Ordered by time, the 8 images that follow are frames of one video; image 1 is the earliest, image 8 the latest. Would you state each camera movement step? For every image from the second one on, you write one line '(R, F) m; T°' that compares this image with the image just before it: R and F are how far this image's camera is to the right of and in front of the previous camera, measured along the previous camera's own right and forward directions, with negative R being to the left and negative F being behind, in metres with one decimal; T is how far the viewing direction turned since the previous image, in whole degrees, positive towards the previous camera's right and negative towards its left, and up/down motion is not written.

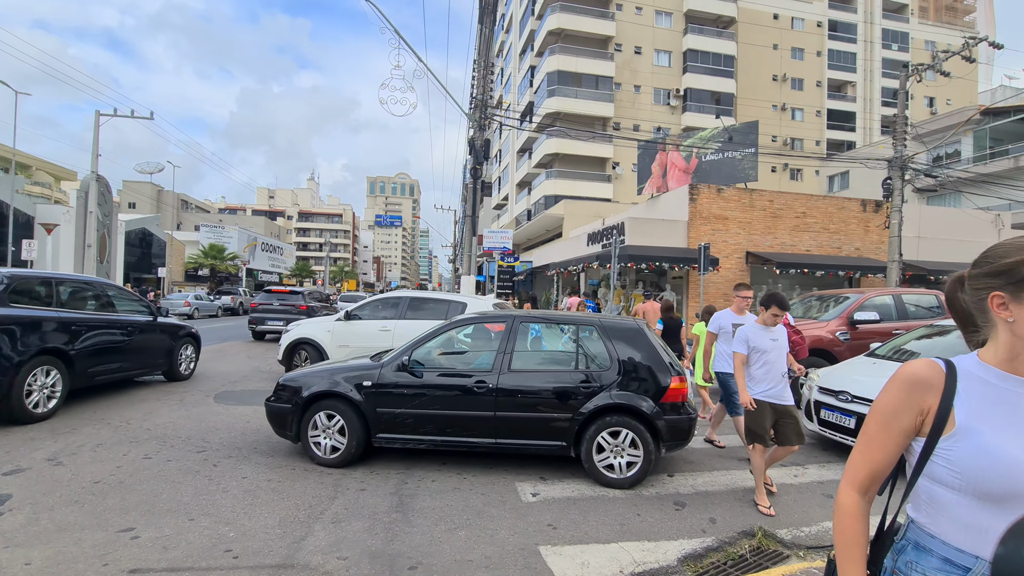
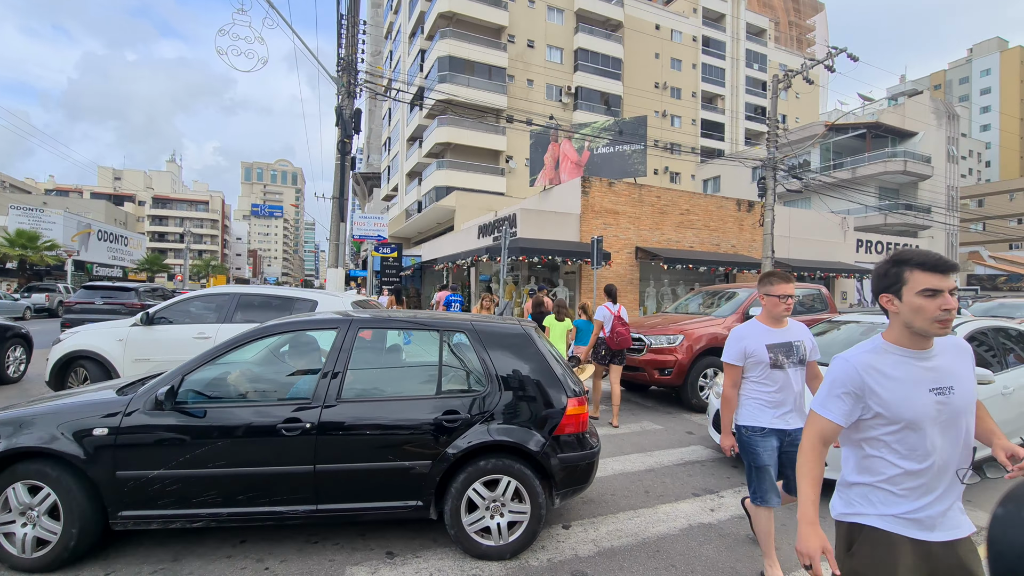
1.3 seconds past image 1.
(+0.4, +1.4) m; +12°
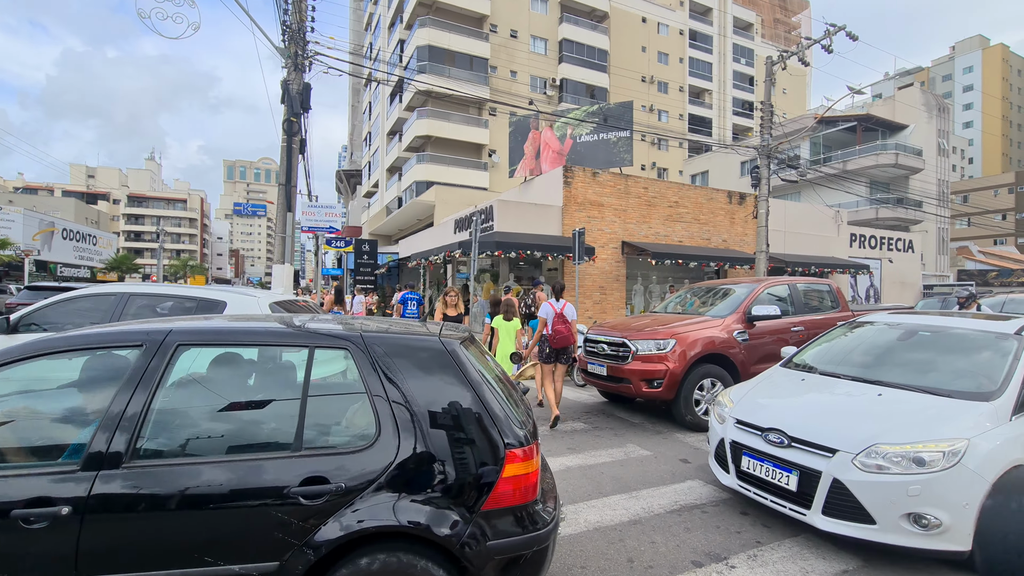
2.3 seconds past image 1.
(+0.4, +1.2) m; +1°
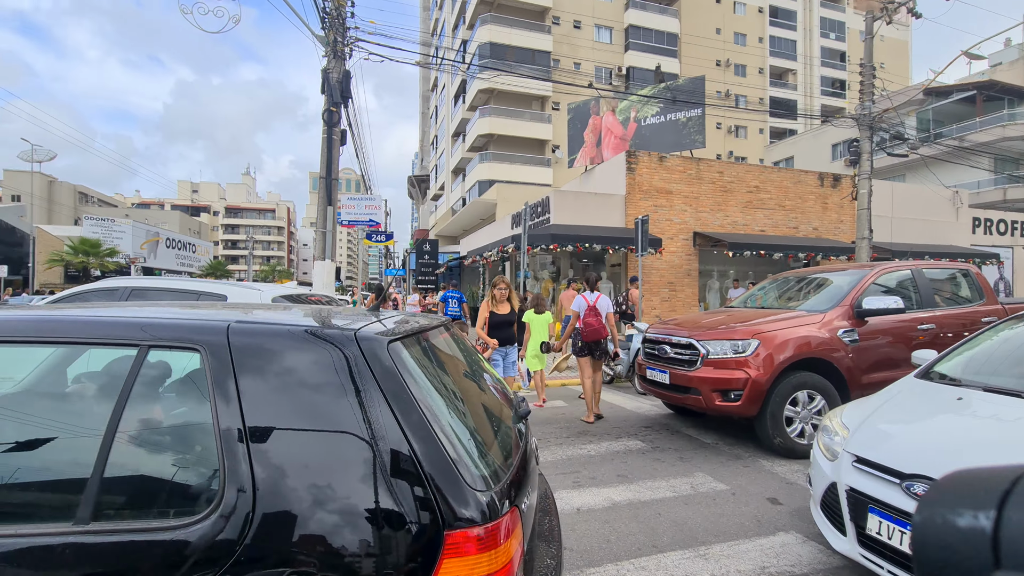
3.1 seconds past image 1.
(+0.3, +1.0) m; -8°
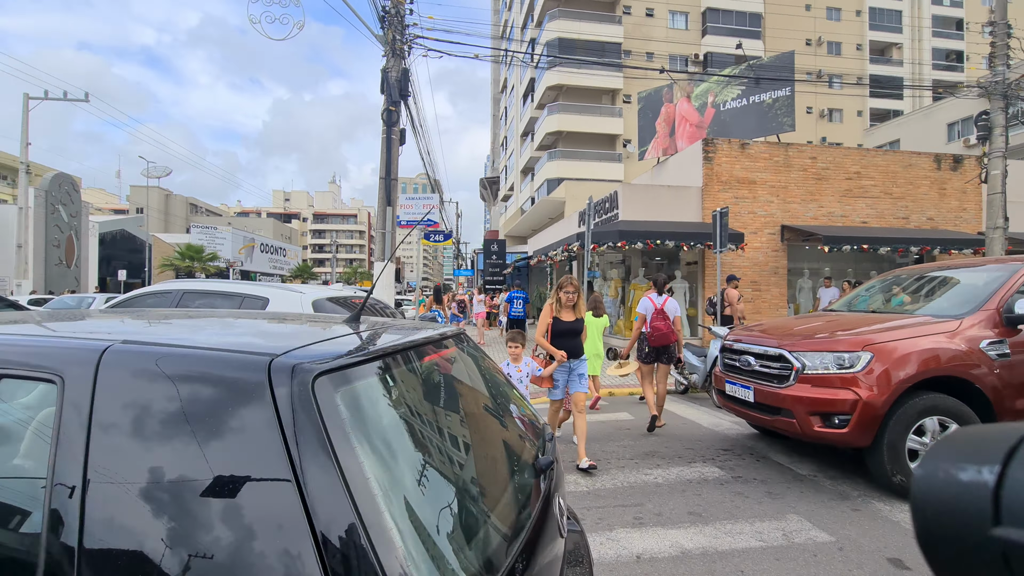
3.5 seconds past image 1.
(+0.2, +0.5) m; -8°
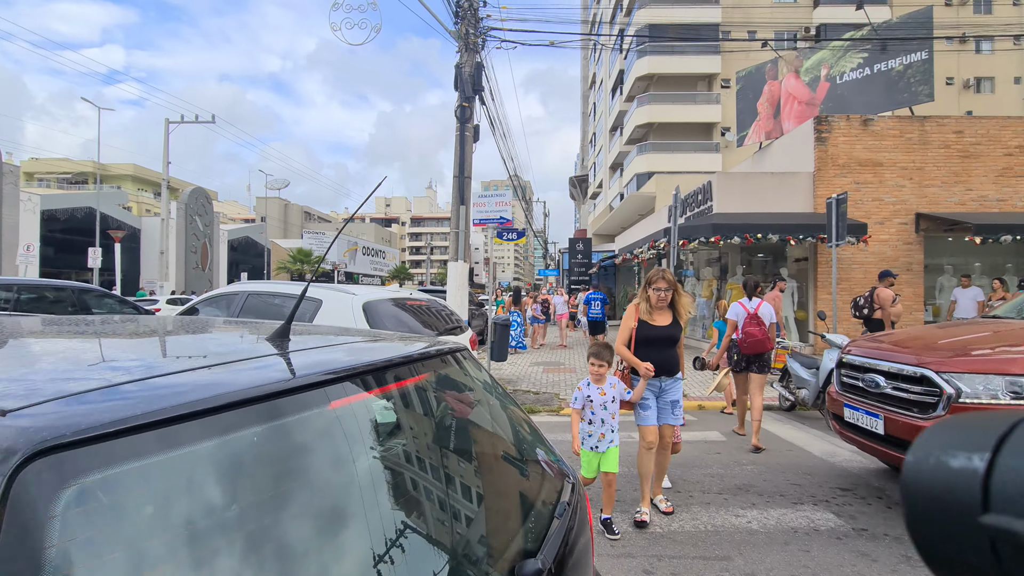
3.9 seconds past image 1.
(+0.2, +0.5) m; -10°
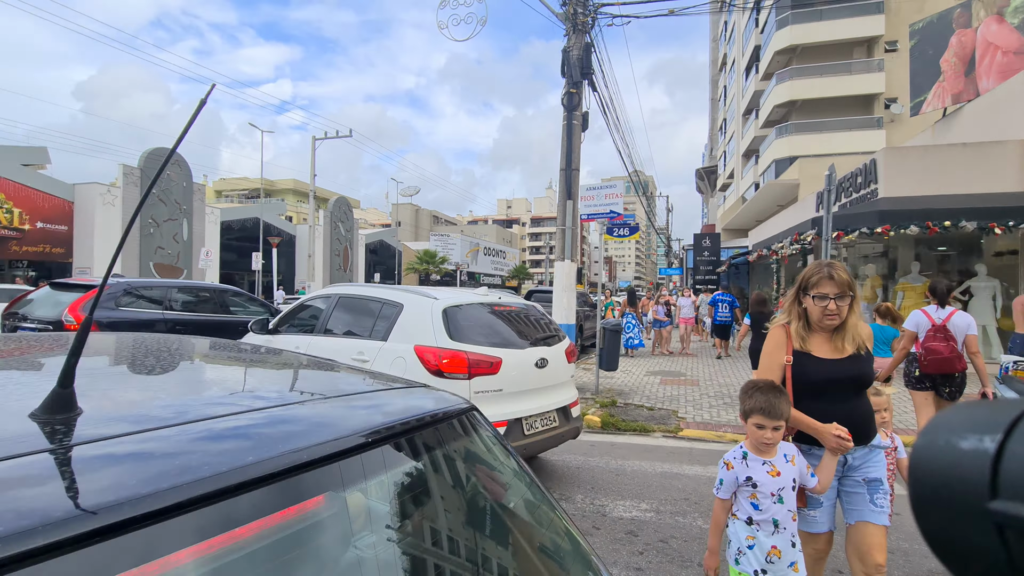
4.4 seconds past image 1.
(+0.2, +0.7) m; -14°
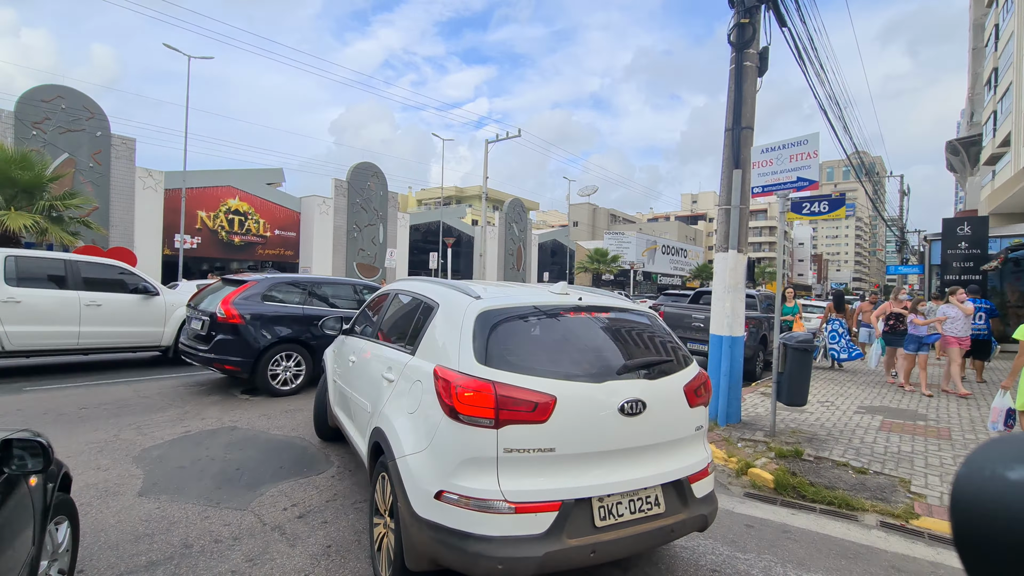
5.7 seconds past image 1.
(+0.5, +1.5) m; -21°
